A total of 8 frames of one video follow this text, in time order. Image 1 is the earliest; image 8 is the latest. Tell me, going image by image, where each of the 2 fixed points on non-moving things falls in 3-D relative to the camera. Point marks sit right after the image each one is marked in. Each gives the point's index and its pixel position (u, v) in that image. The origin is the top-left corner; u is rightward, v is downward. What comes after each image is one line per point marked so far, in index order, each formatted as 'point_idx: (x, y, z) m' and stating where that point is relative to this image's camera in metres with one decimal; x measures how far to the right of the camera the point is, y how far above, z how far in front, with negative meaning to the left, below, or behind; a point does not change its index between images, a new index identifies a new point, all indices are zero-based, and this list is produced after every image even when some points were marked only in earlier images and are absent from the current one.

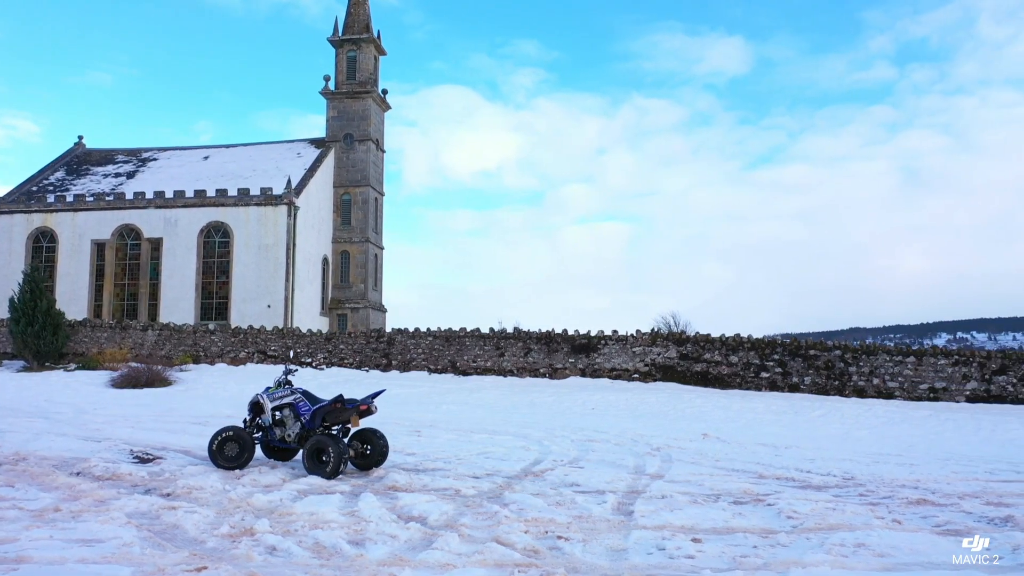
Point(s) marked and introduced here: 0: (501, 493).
0: (-0.1, -1.7, +6.9) m
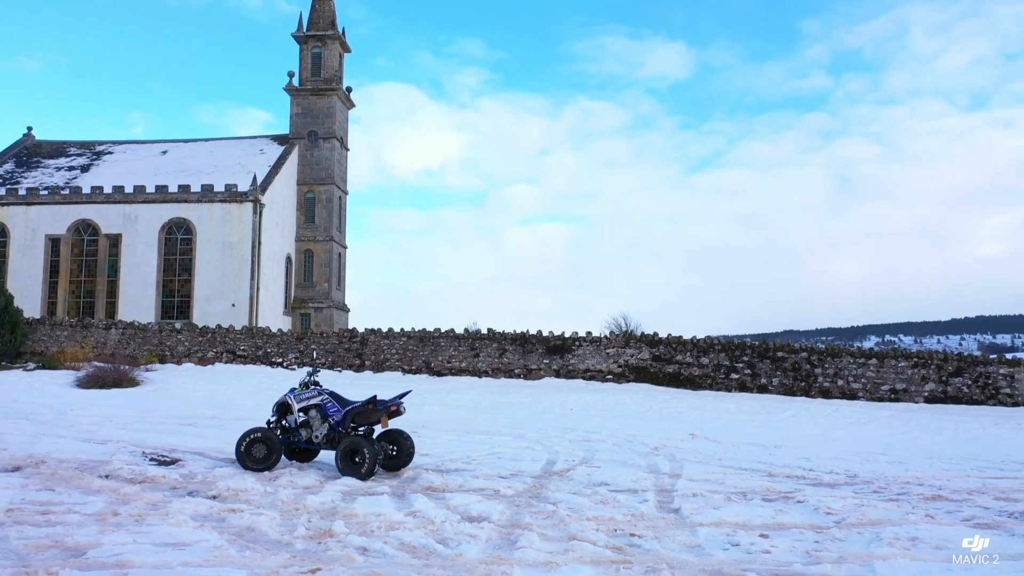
0: (+0.3, -1.7, +7.0) m
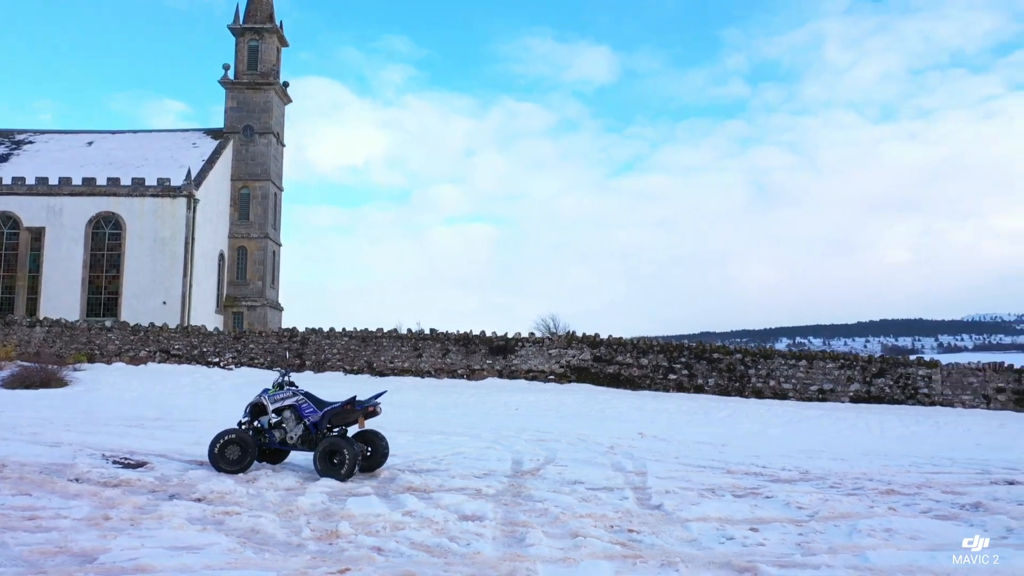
0: (+0.1, -1.8, +7.1) m
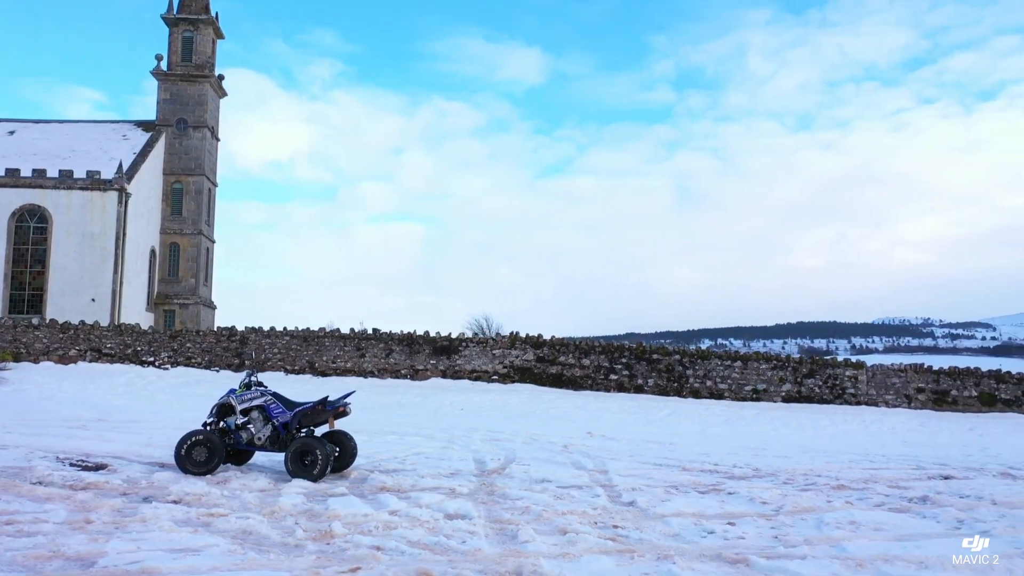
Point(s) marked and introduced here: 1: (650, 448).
0: (-0.1, -1.8, +7.2) m
1: (+2.1, -2.4, +12.5) m
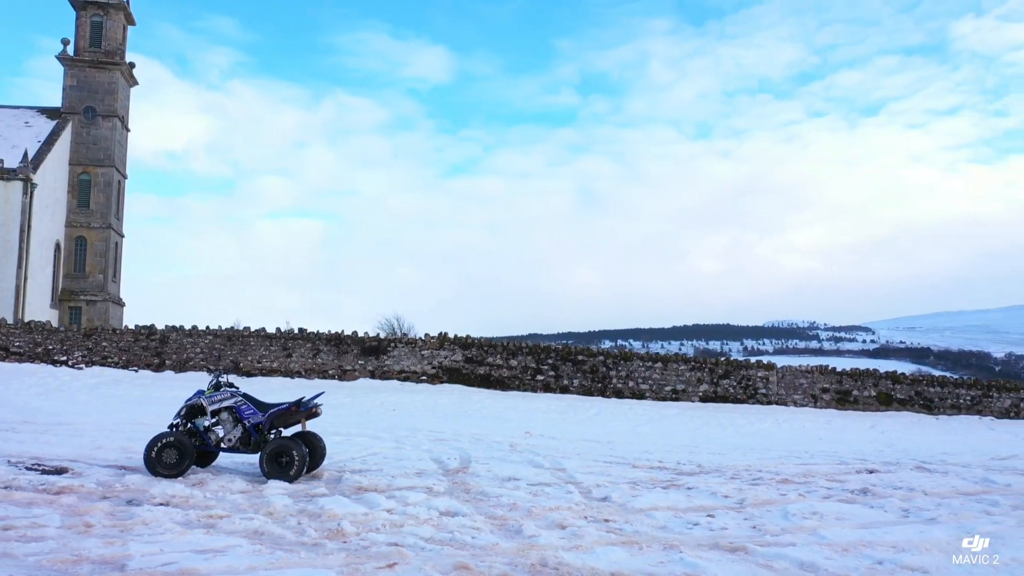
0: (-0.3, -1.8, +7.4) m
1: (+1.2, -2.5, +12.9) m
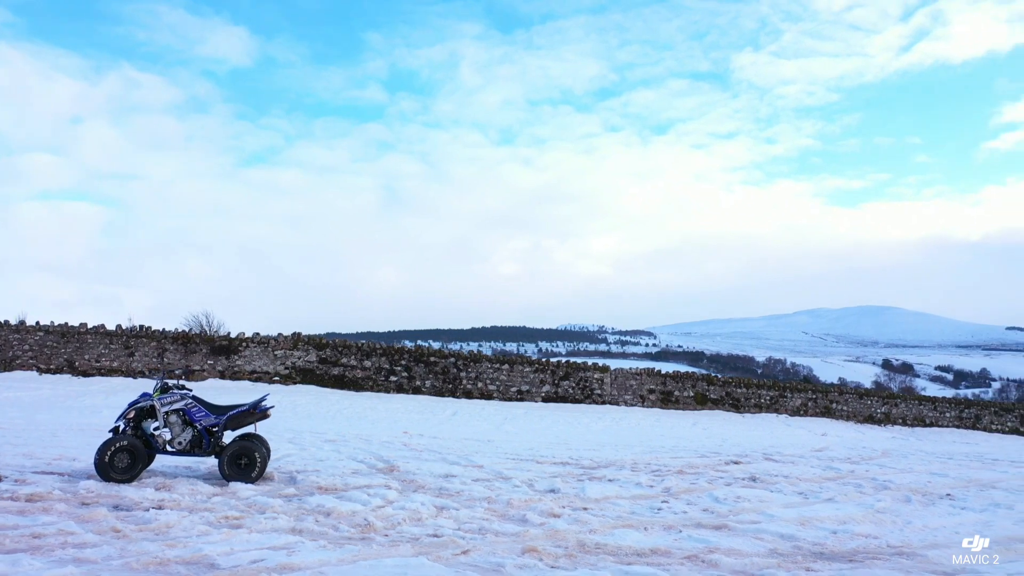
0: (-0.8, -1.9, +7.9) m
1: (-0.6, -2.6, +13.5) m
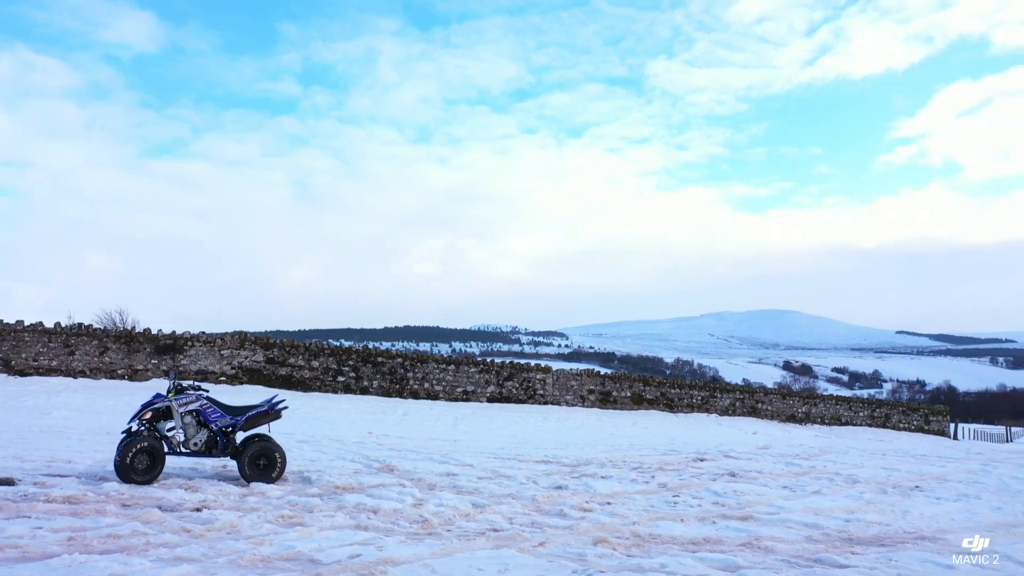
0: (-0.7, -1.9, +8.1) m
1: (-1.0, -2.6, +13.8) m
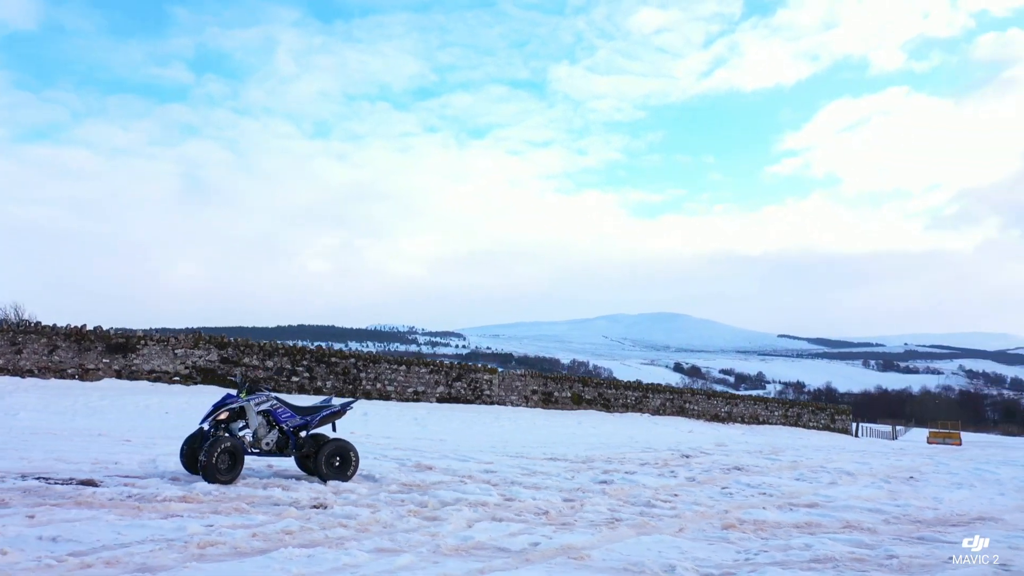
0: (-0.2, -2.0, +8.4) m
1: (-1.2, -2.6, +14.0) m
